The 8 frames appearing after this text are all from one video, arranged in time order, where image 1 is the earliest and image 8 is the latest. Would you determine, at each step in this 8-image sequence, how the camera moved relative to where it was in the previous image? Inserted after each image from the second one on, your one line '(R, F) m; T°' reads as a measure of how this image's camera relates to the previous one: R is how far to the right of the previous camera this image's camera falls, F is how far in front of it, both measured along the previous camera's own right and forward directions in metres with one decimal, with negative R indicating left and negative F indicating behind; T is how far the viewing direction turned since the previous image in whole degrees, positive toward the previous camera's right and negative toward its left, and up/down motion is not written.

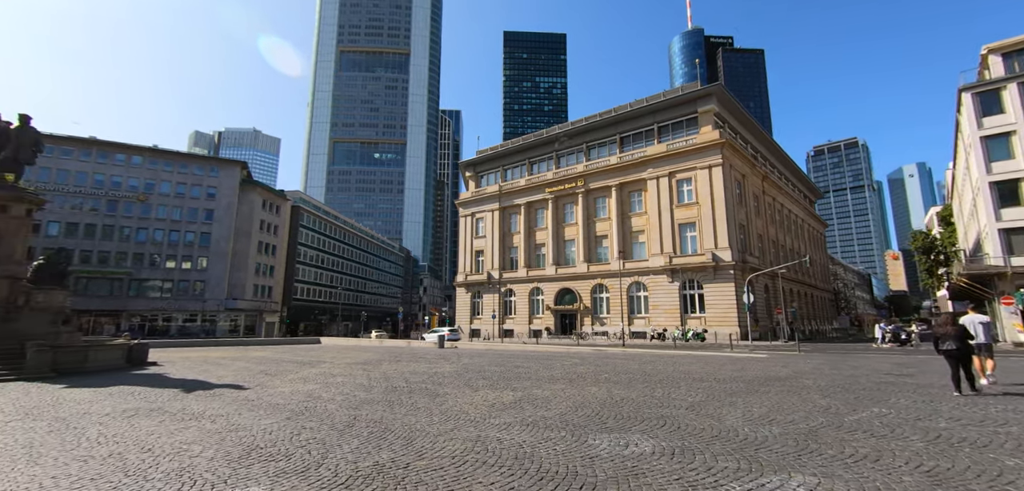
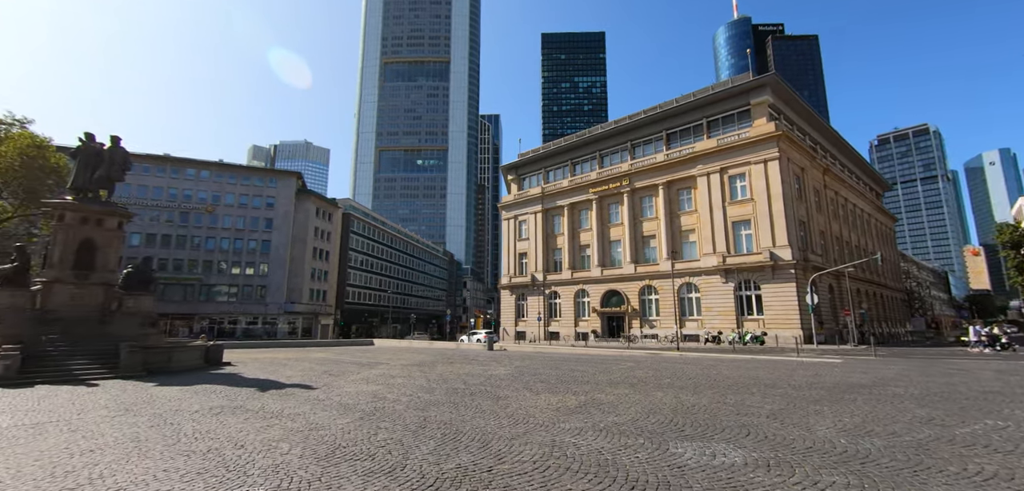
(-0.3, 0.0) m; -5°
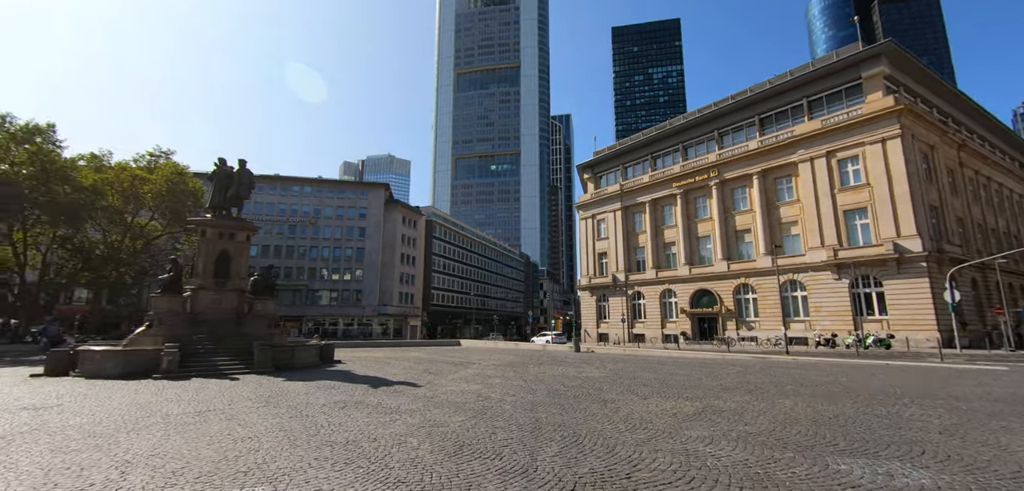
(-0.4, 0.0) m; -10°
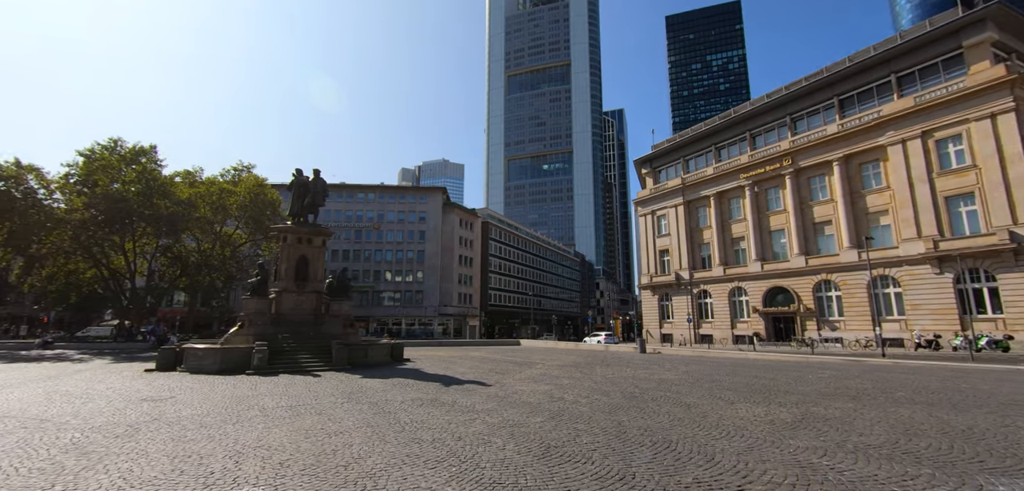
(-0.3, +0.1) m; -7°
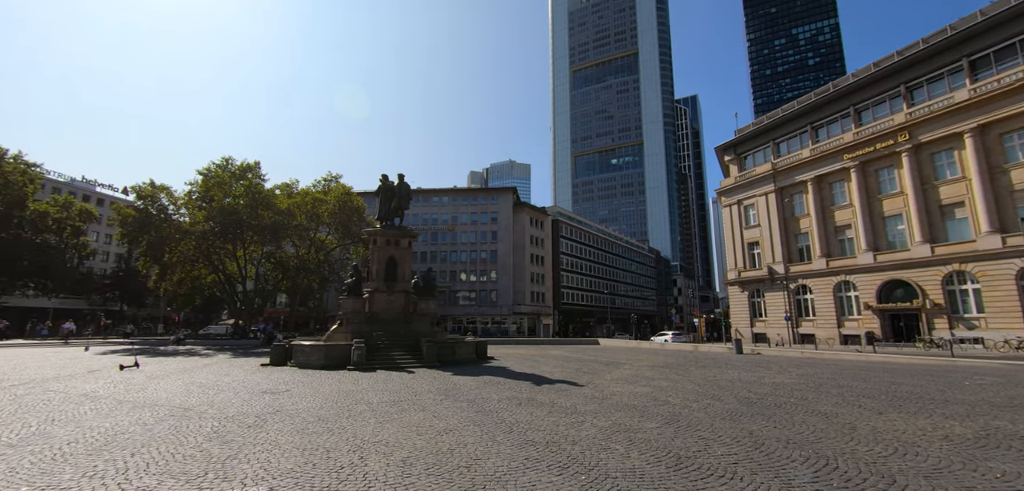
(-0.5, +0.3) m; -9°
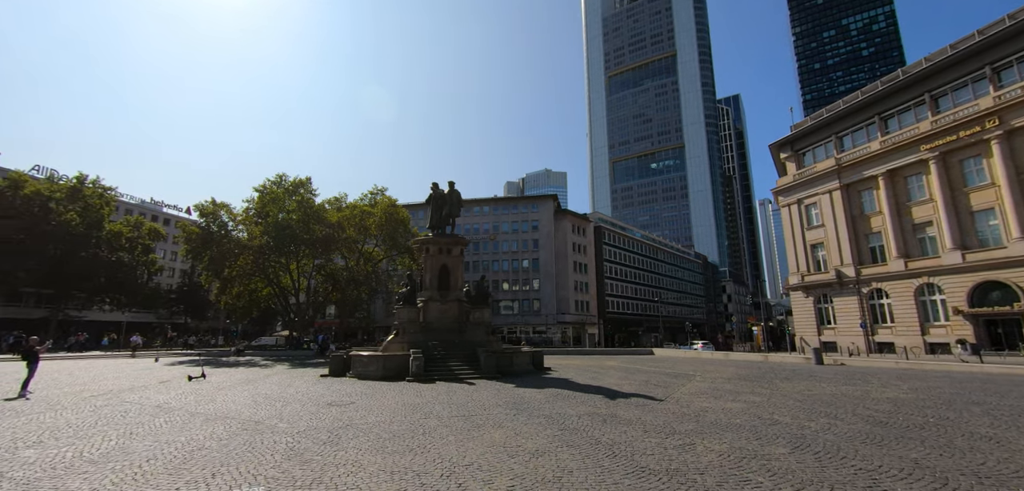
(-0.7, +0.6) m; -5°
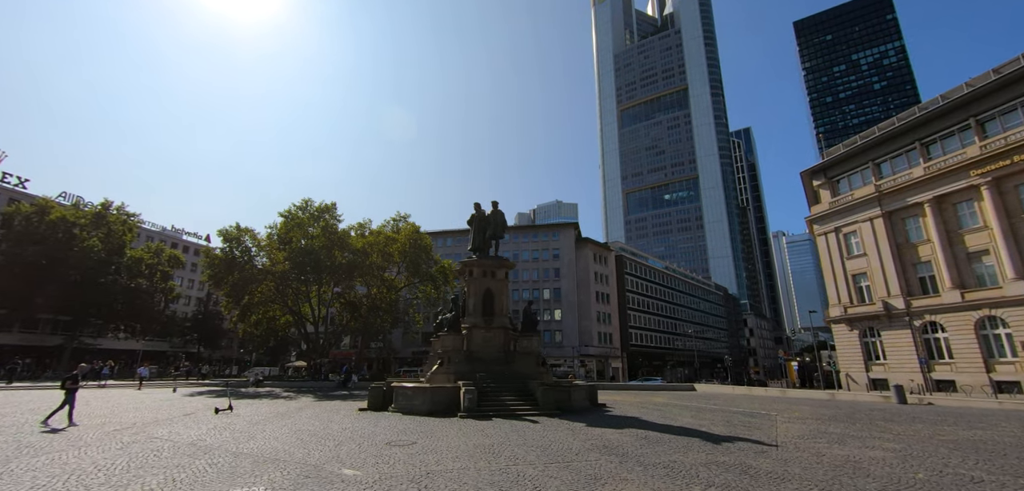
(-1.6, +1.2) m; -1°
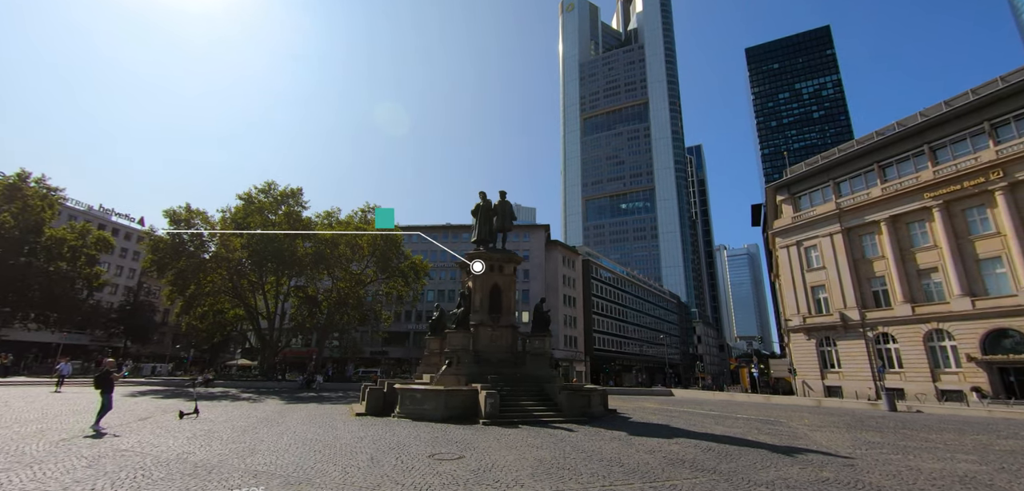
(-2.1, +1.2) m; +6°
